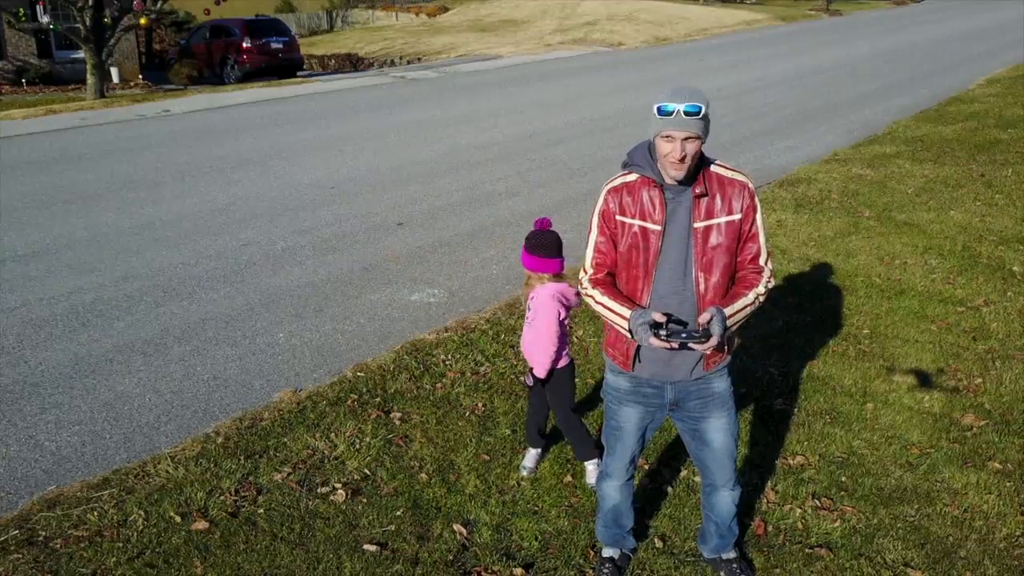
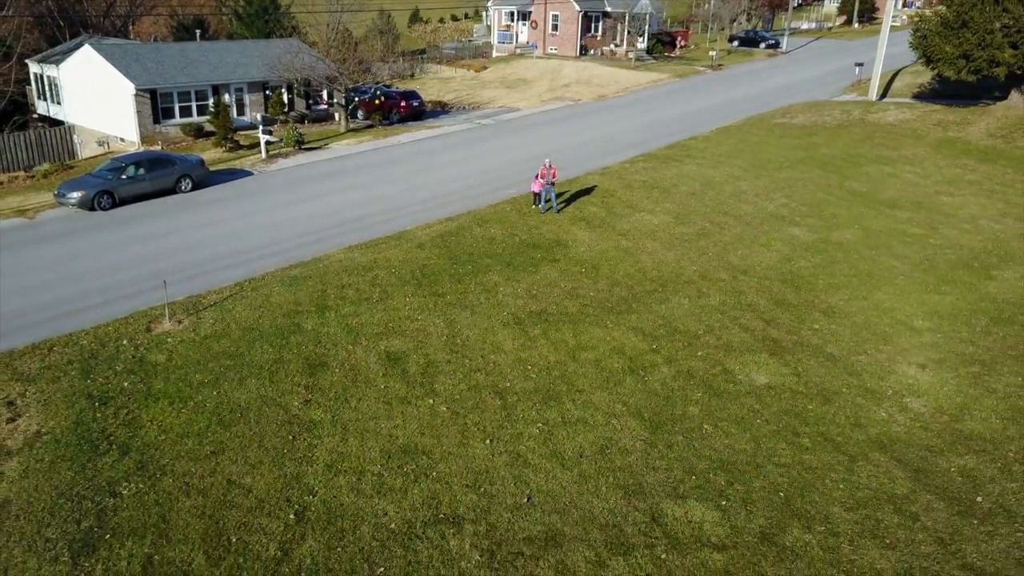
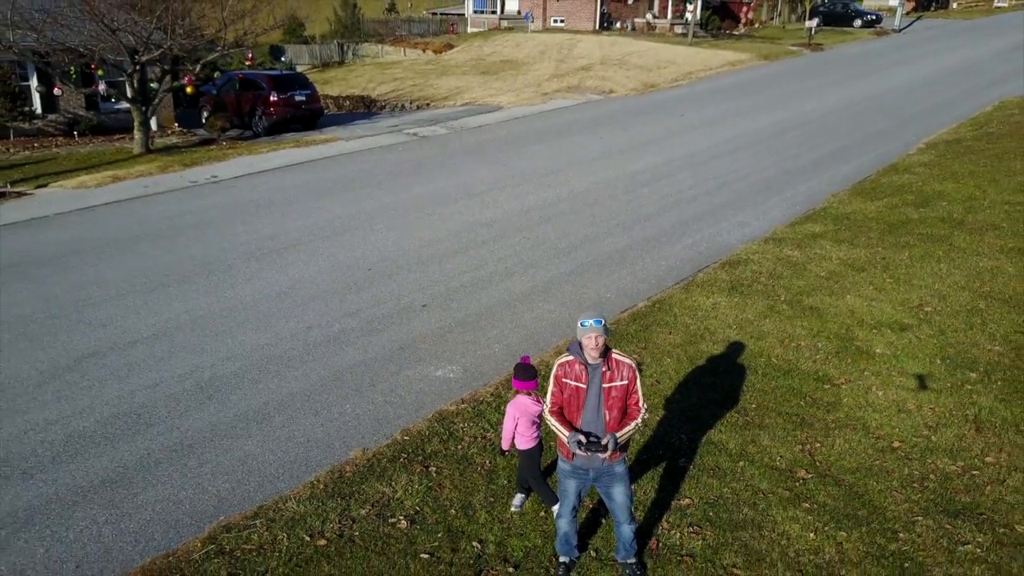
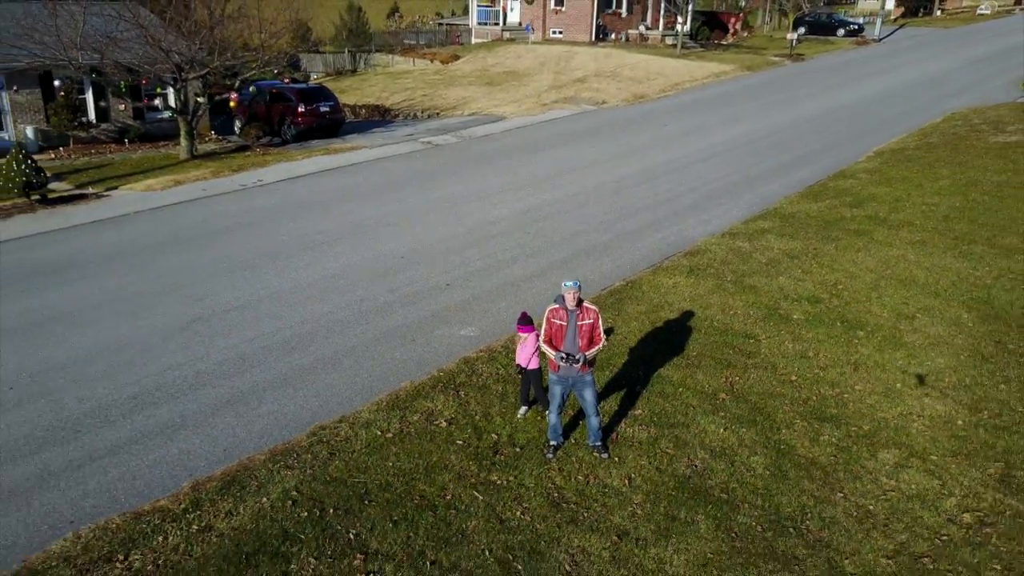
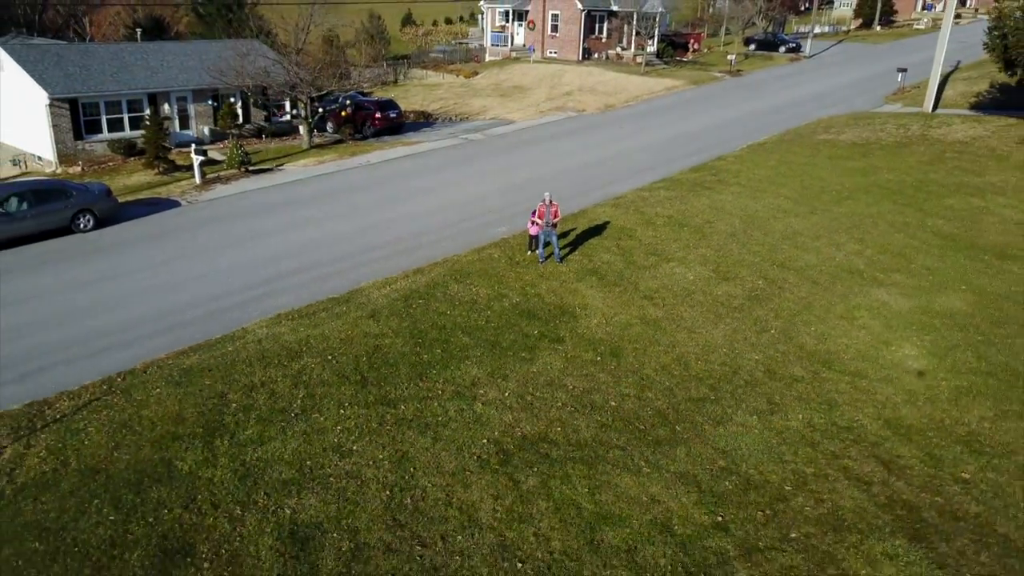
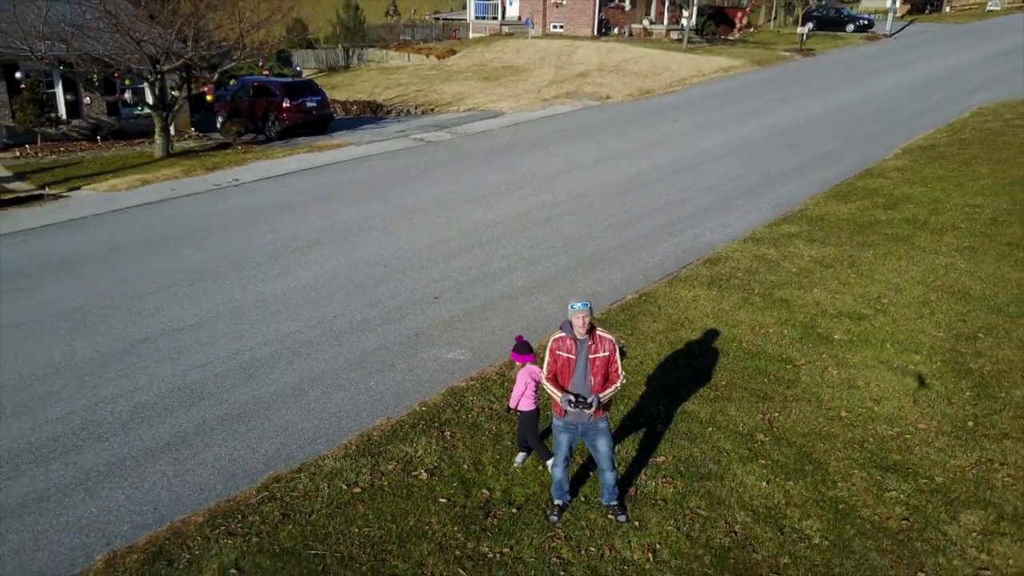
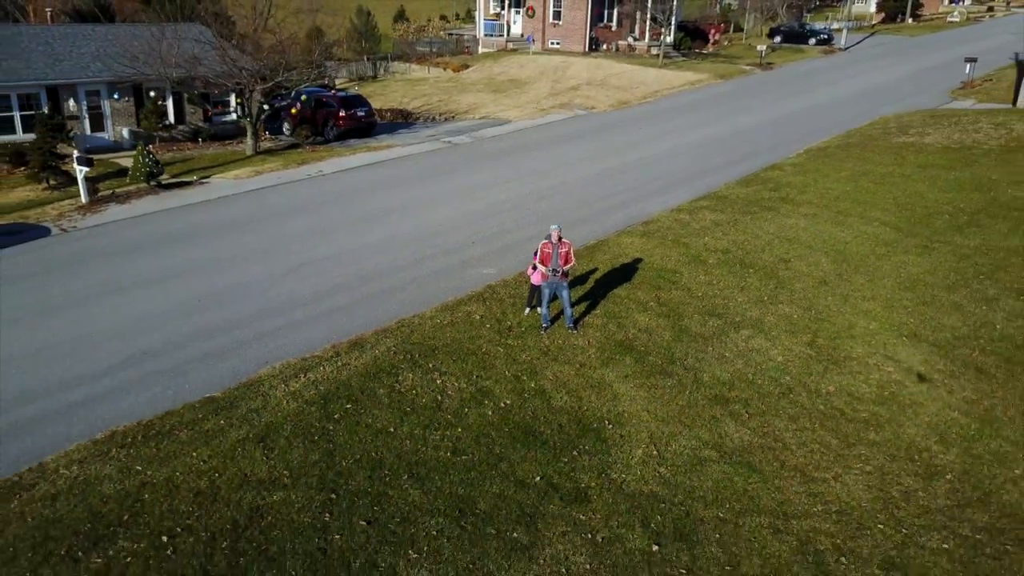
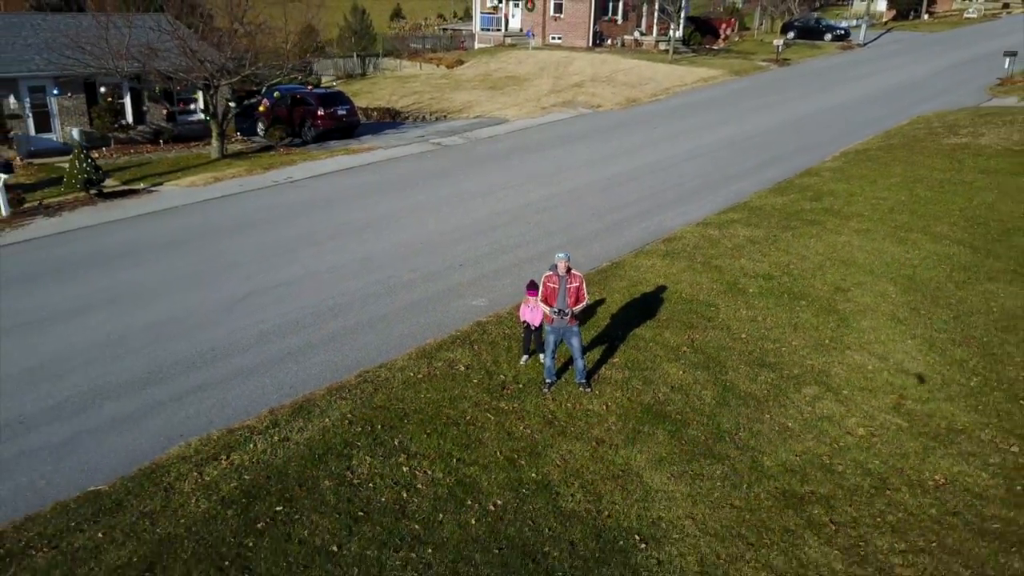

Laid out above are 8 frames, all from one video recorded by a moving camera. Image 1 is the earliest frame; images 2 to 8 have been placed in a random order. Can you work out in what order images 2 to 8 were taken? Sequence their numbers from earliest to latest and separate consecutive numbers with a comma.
3, 6, 4, 8, 7, 5, 2
